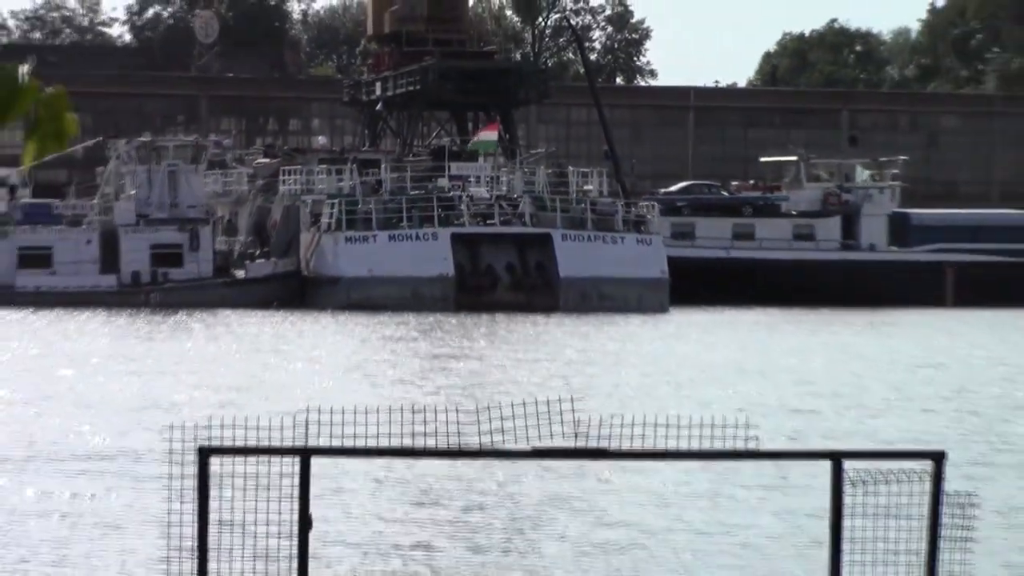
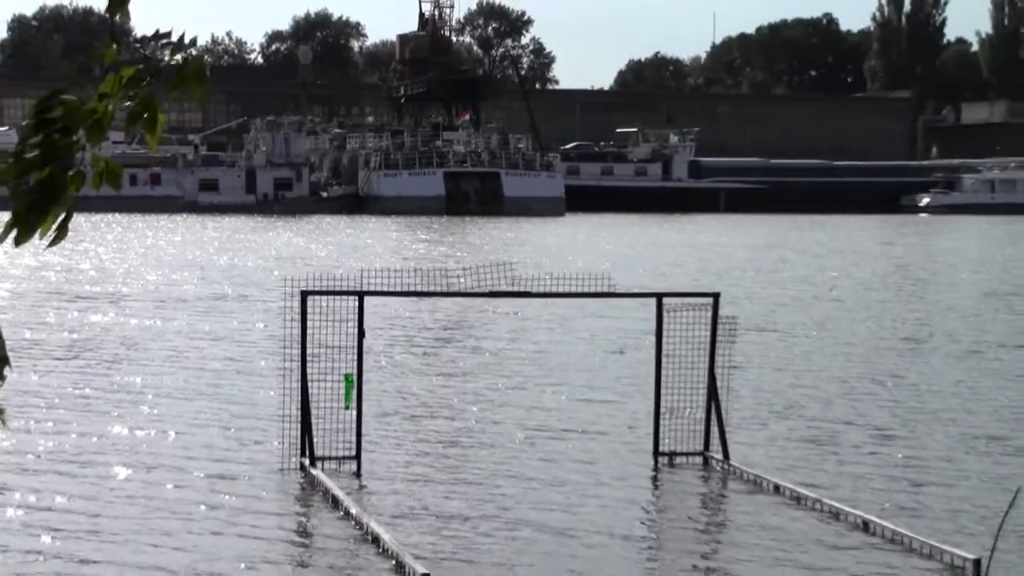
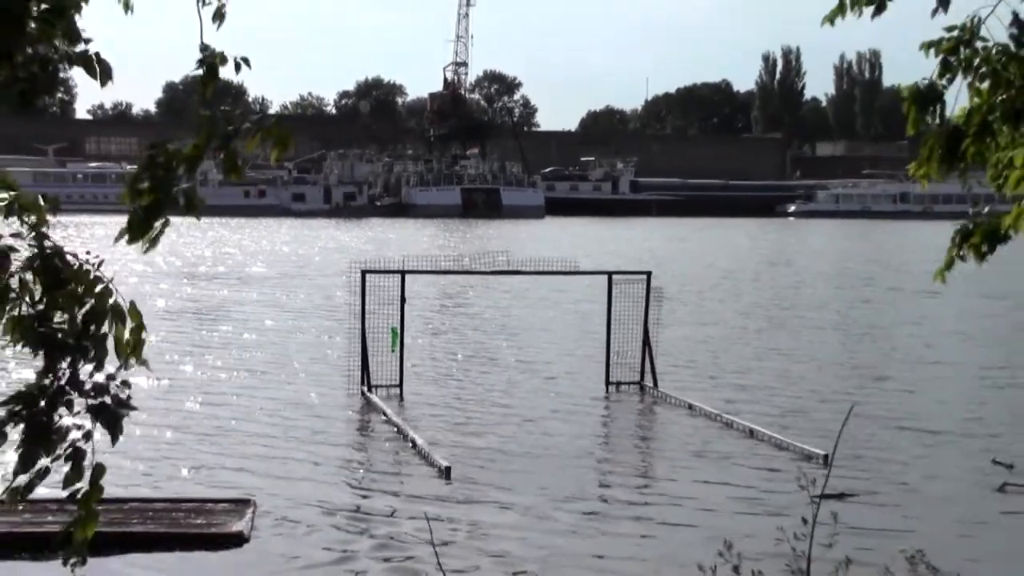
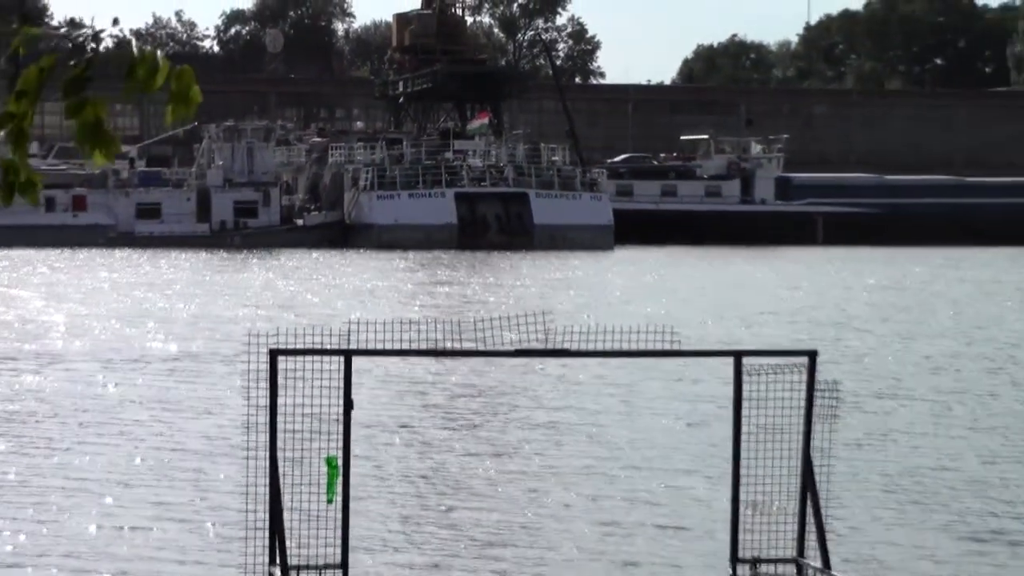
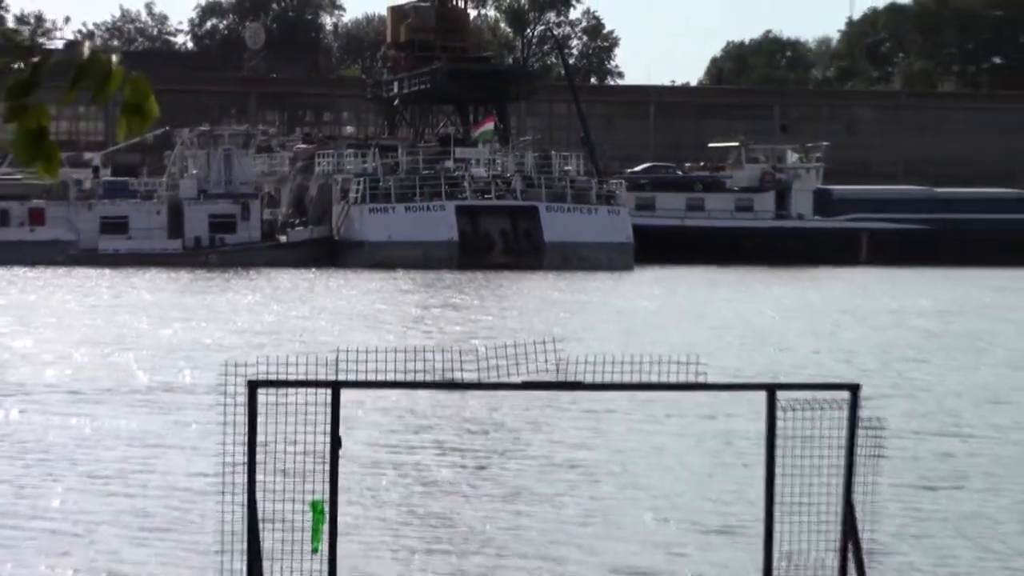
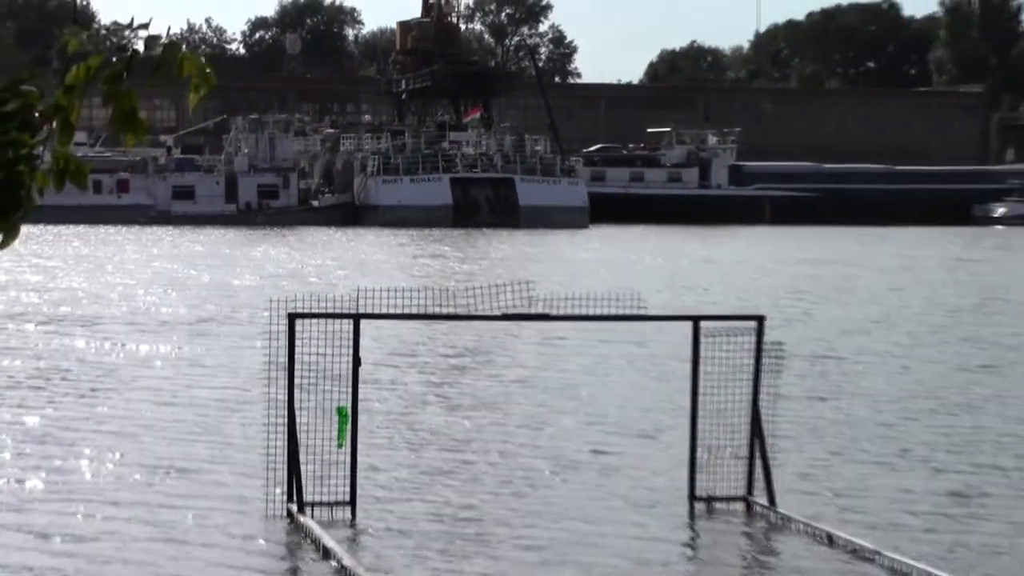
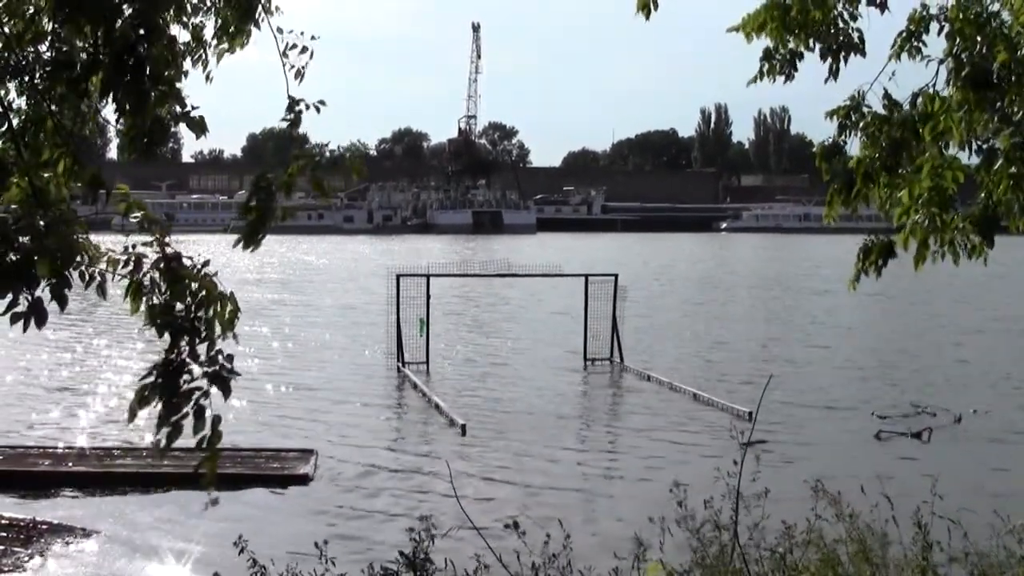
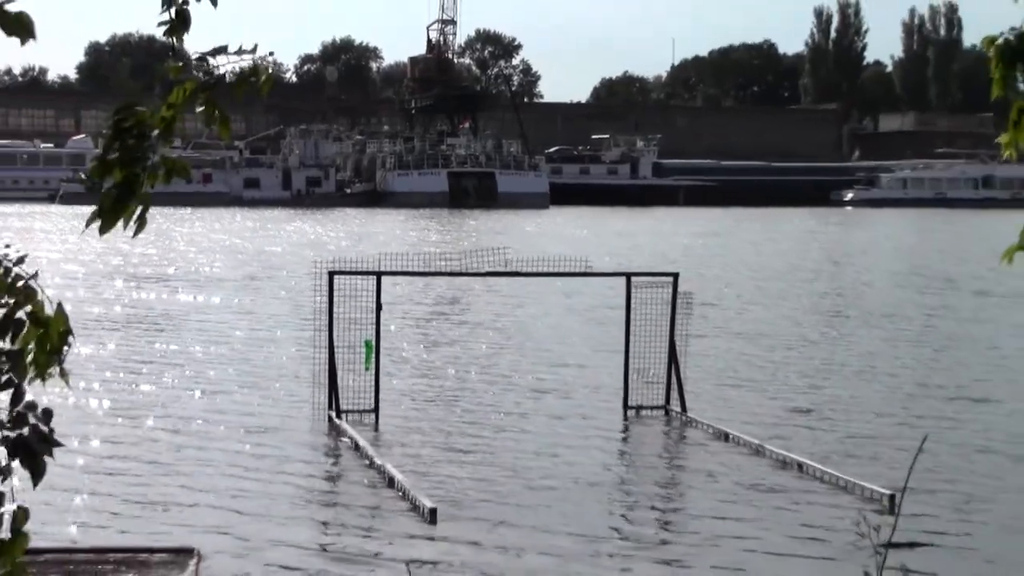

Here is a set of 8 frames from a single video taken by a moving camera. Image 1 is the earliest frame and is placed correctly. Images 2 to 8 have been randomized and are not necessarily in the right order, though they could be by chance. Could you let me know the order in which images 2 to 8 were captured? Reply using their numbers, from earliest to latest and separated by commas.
5, 4, 6, 2, 8, 3, 7
